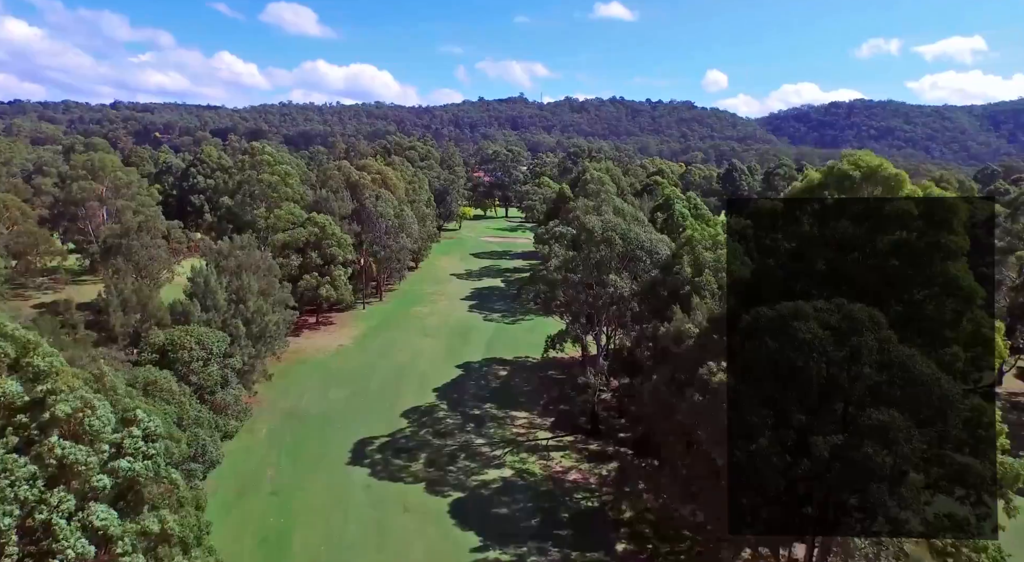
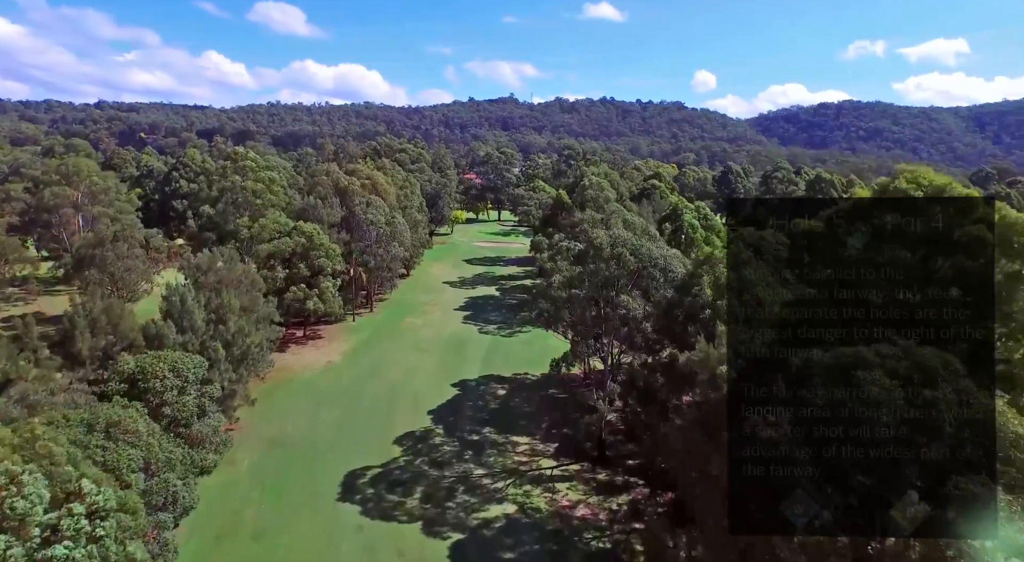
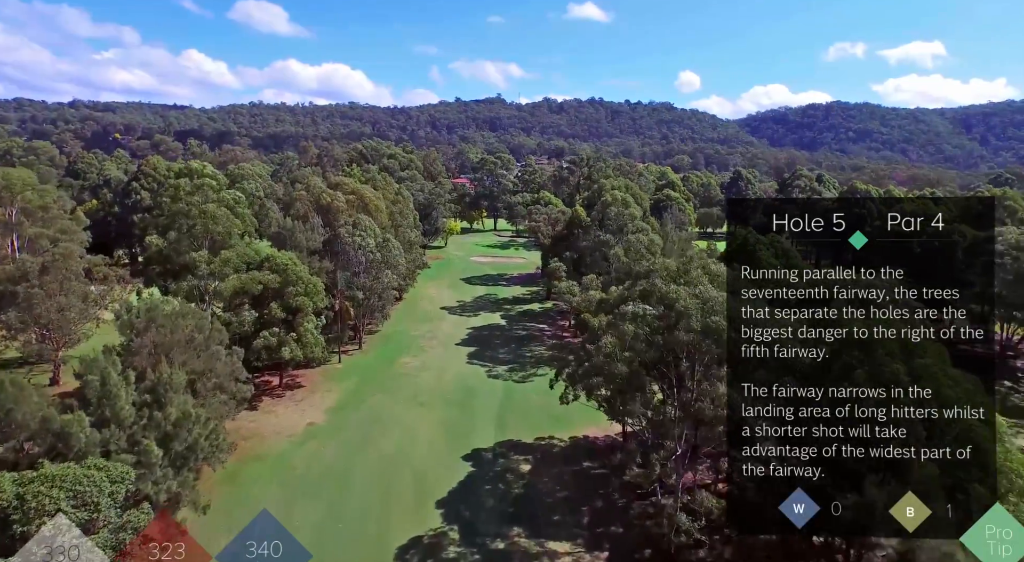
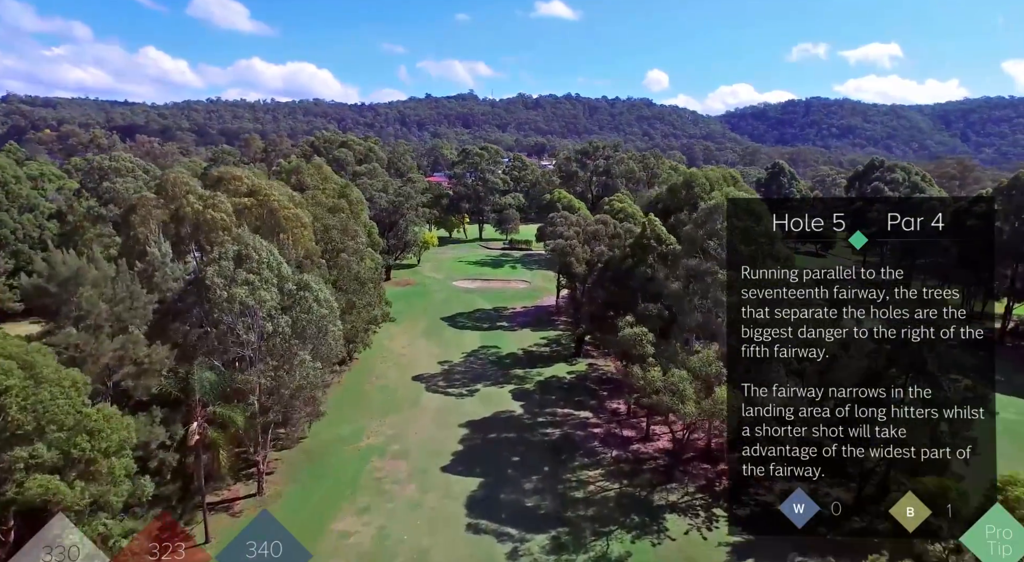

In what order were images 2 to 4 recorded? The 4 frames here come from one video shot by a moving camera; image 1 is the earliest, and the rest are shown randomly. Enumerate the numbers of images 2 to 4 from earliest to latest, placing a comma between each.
2, 3, 4
